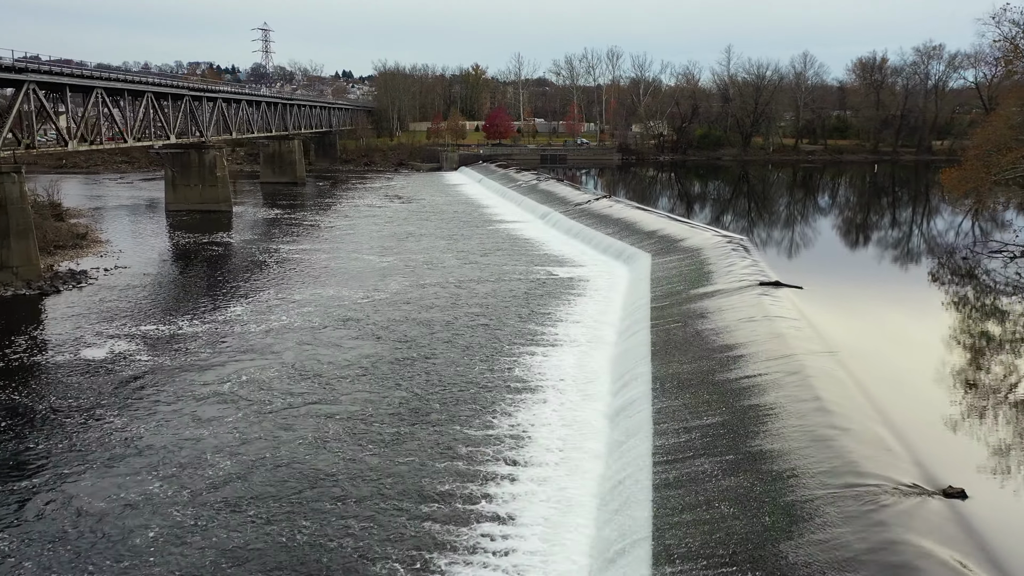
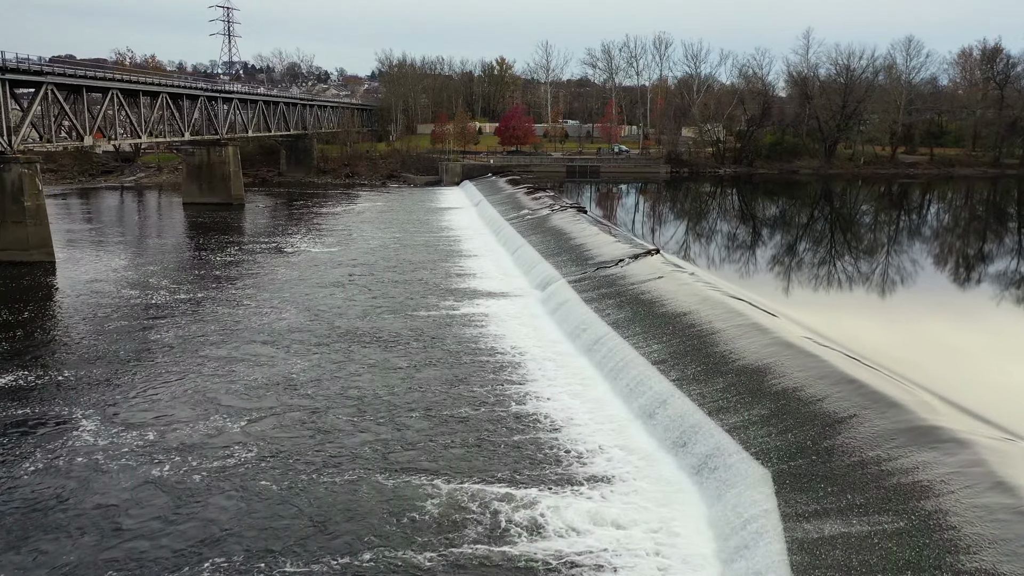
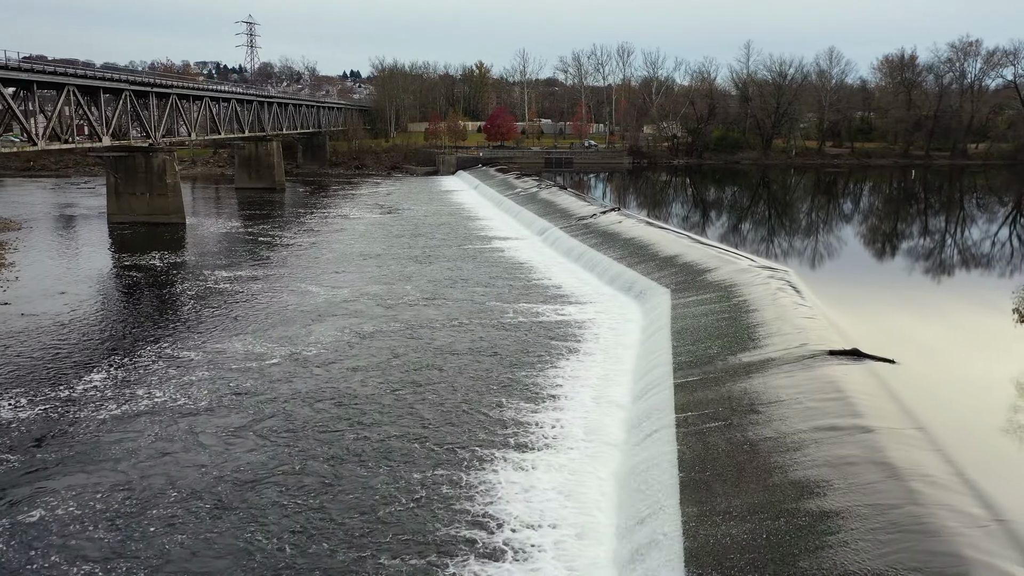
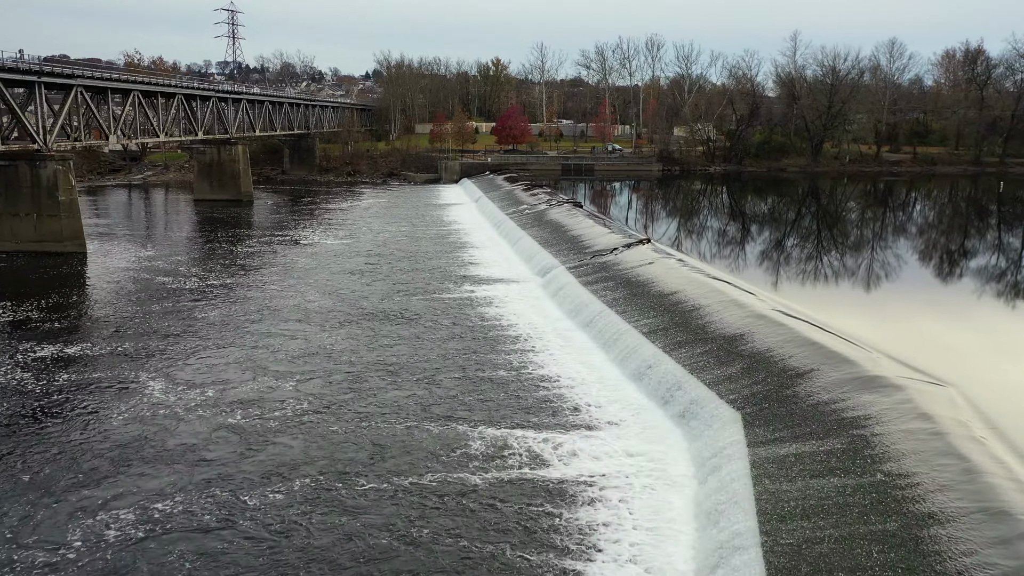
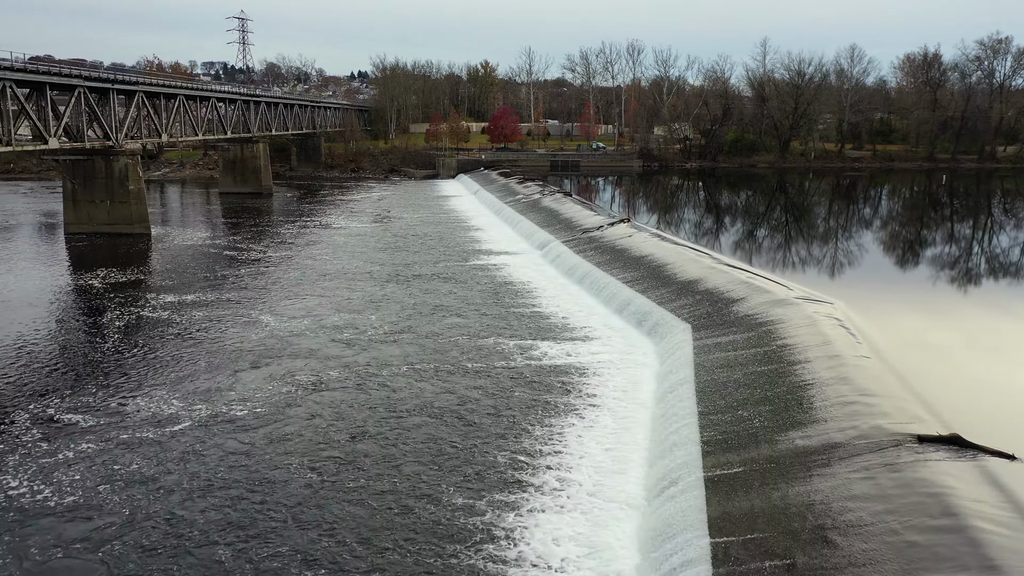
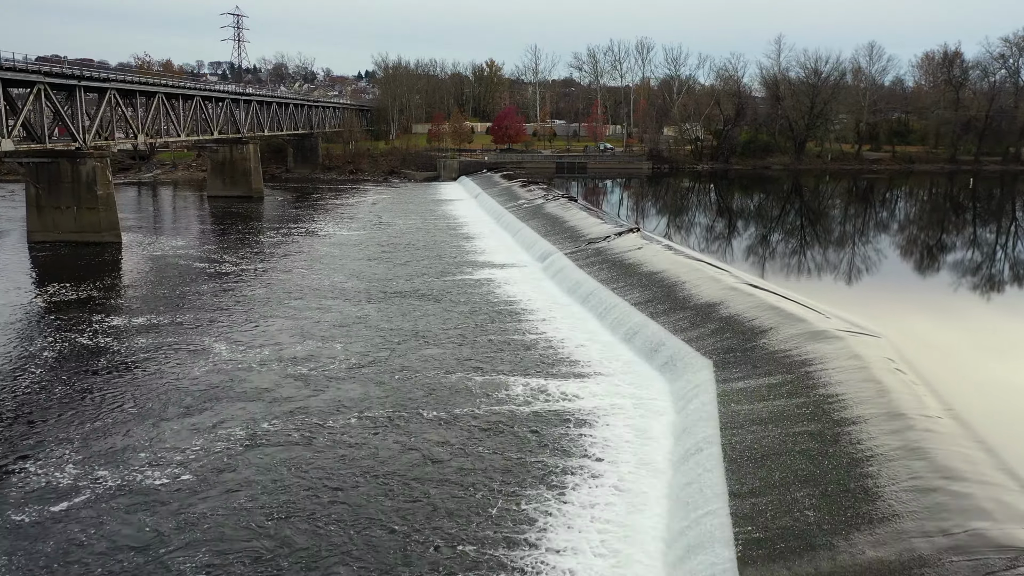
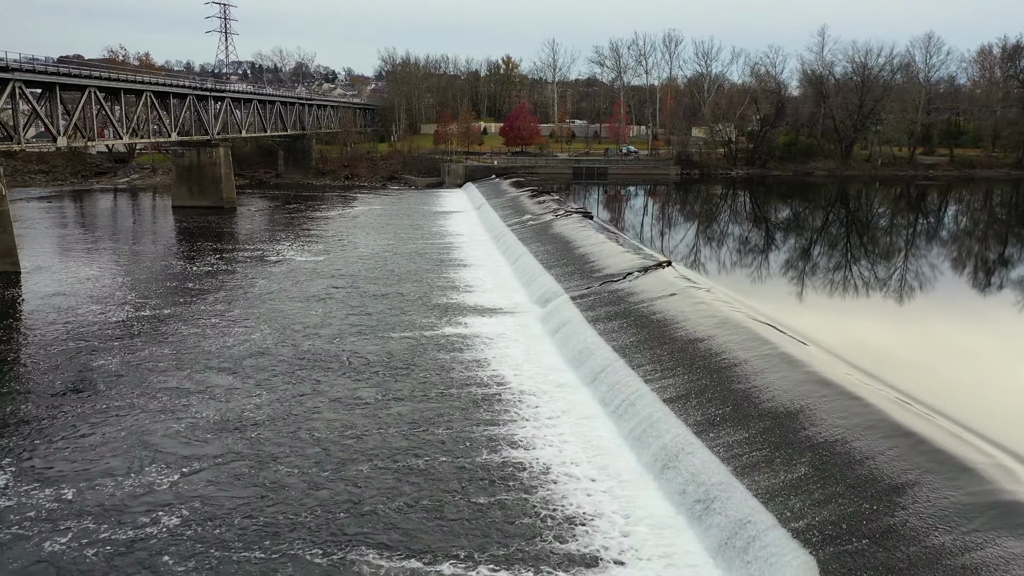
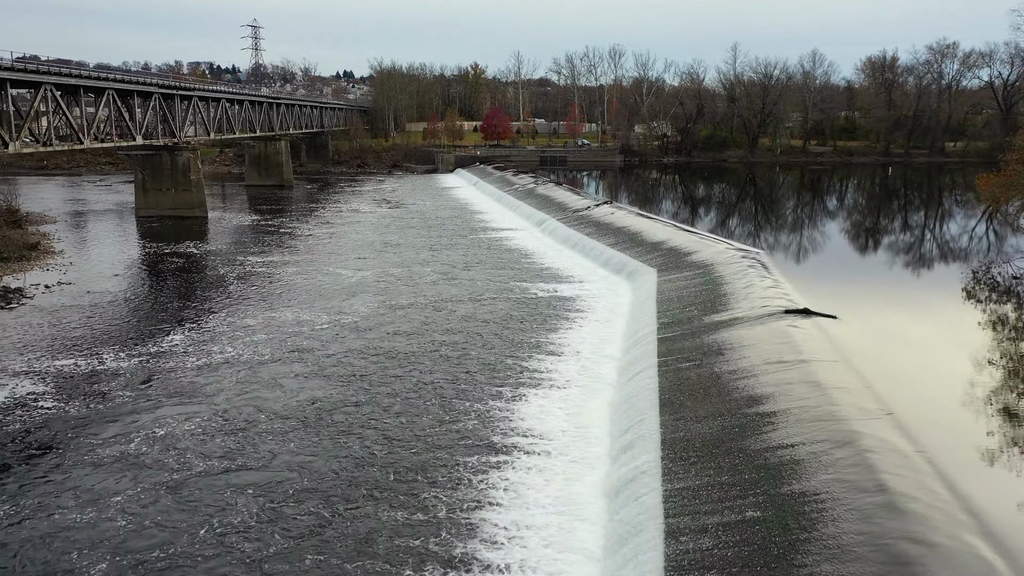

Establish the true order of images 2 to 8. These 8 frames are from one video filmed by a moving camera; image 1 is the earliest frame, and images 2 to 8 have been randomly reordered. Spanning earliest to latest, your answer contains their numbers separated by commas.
8, 3, 5, 6, 4, 2, 7
